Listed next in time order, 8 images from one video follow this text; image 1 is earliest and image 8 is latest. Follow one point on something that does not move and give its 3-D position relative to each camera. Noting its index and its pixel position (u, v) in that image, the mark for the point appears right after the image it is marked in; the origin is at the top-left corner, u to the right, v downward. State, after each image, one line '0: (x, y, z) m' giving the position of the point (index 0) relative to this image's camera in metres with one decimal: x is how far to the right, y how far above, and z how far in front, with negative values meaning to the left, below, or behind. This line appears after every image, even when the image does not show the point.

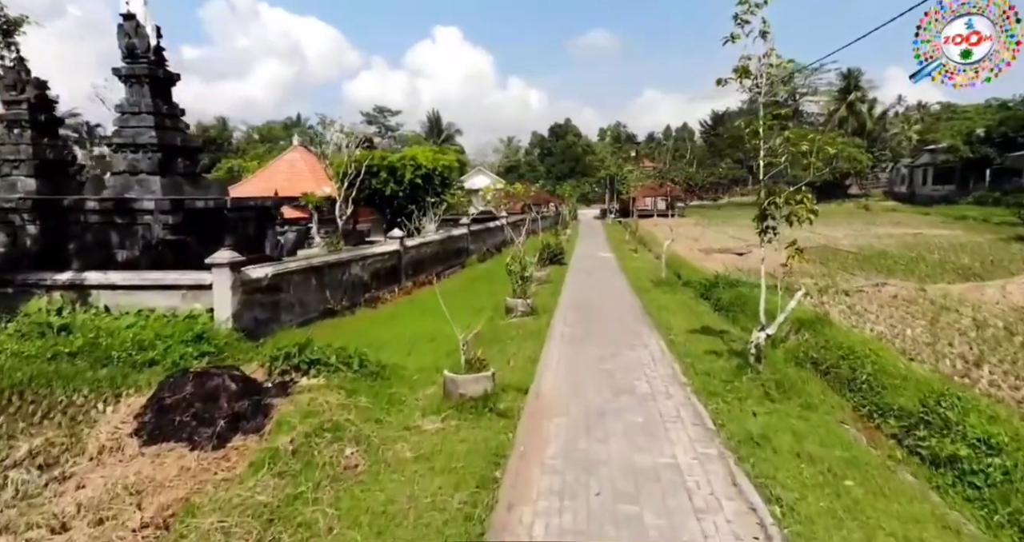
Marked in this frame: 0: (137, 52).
0: (-7.4, +4.3, +11.5) m
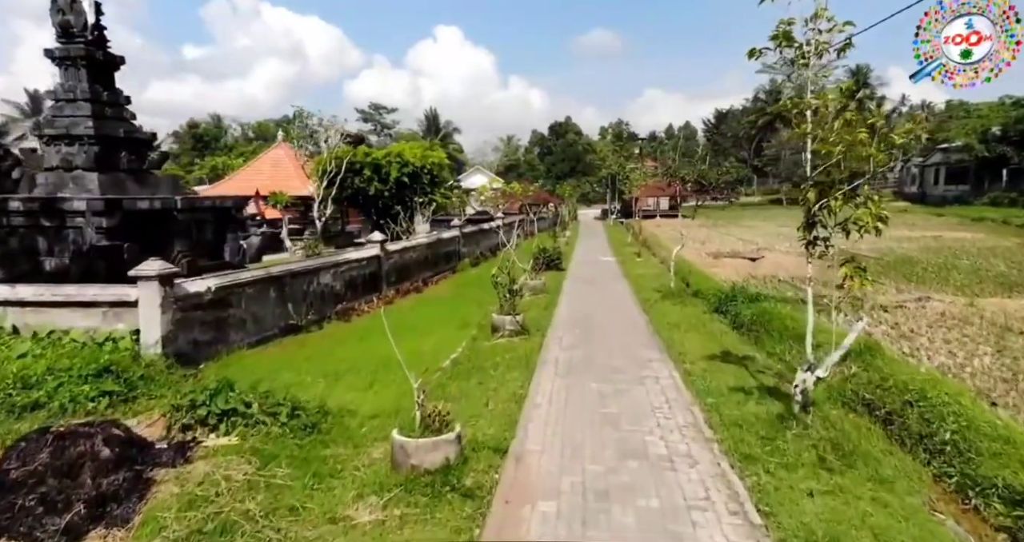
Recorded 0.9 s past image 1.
0: (-7.6, +4.2, +10.1) m
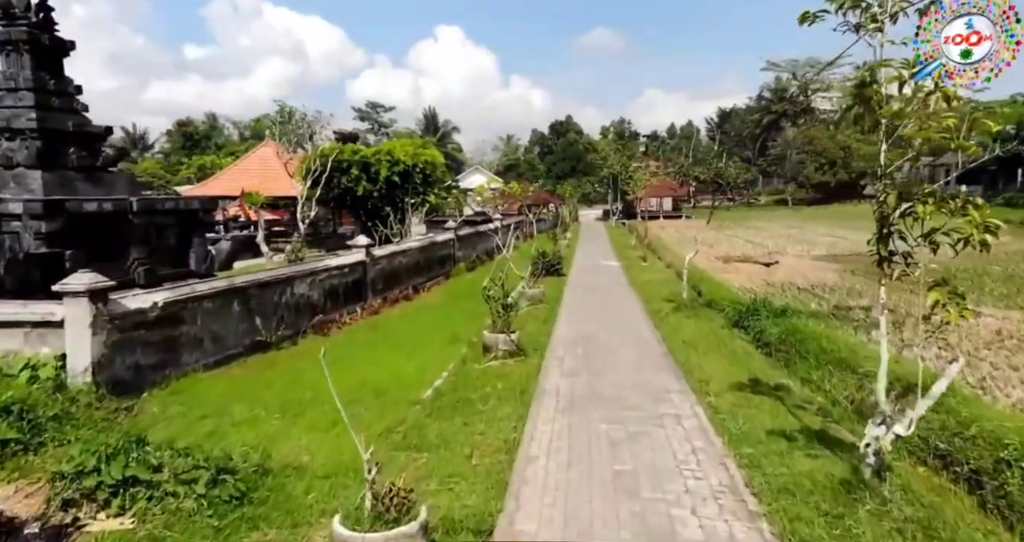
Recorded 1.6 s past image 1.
0: (-7.7, +4.0, +9.0) m
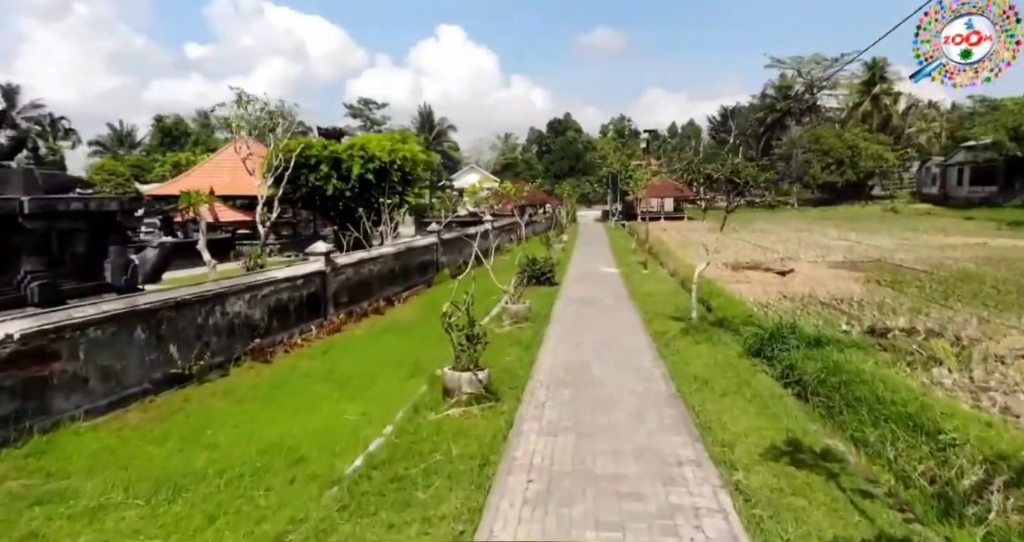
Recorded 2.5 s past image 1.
0: (-8.0, +3.8, +7.3) m
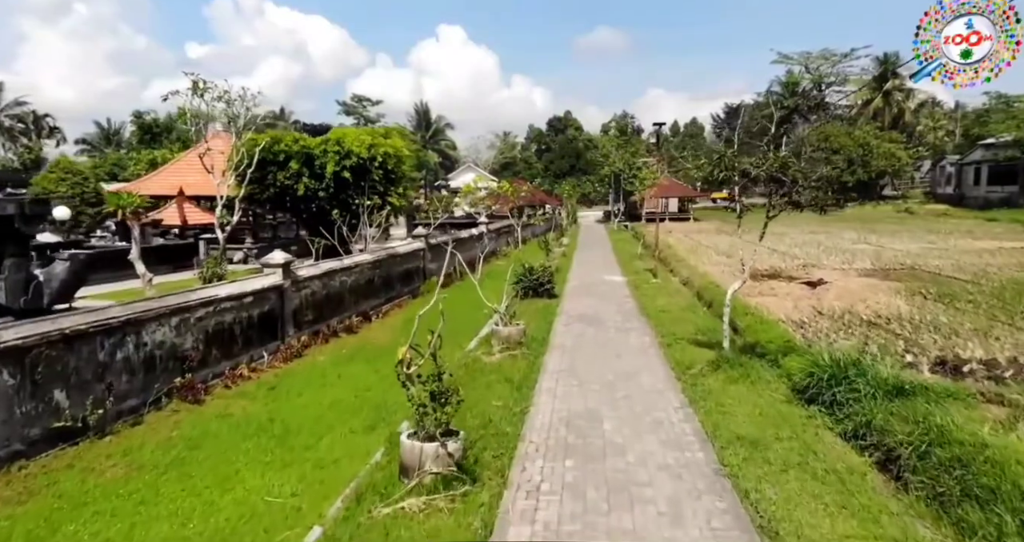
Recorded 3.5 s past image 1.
0: (-8.1, +3.6, +5.6) m
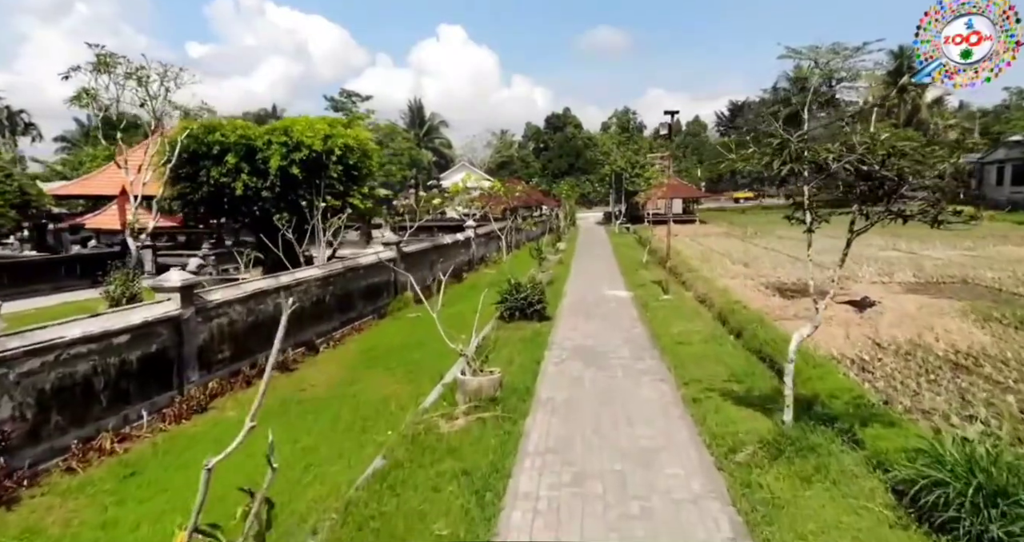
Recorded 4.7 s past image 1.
0: (-8.4, +3.3, +3.3) m
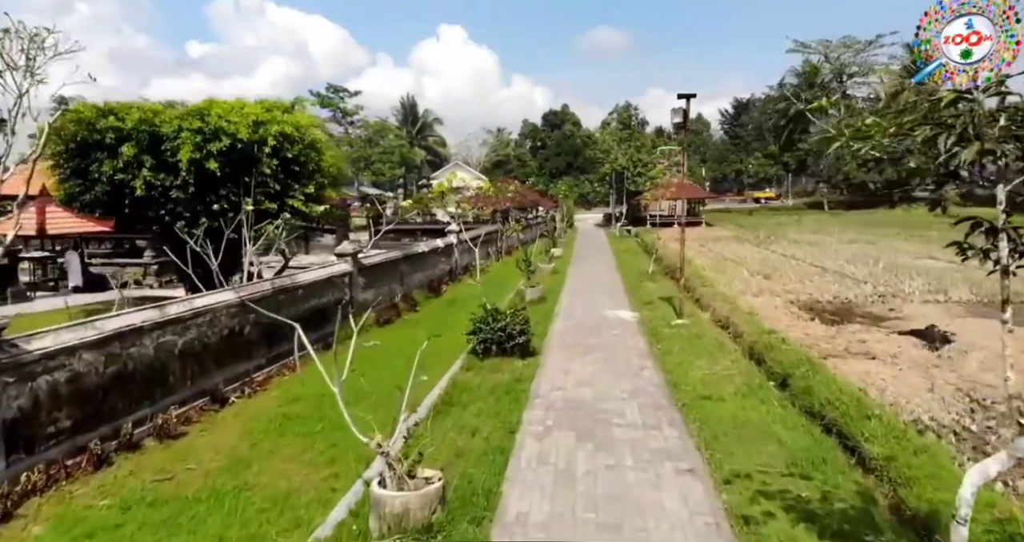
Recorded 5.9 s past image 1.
0: (-8.8, +2.9, +1.0) m
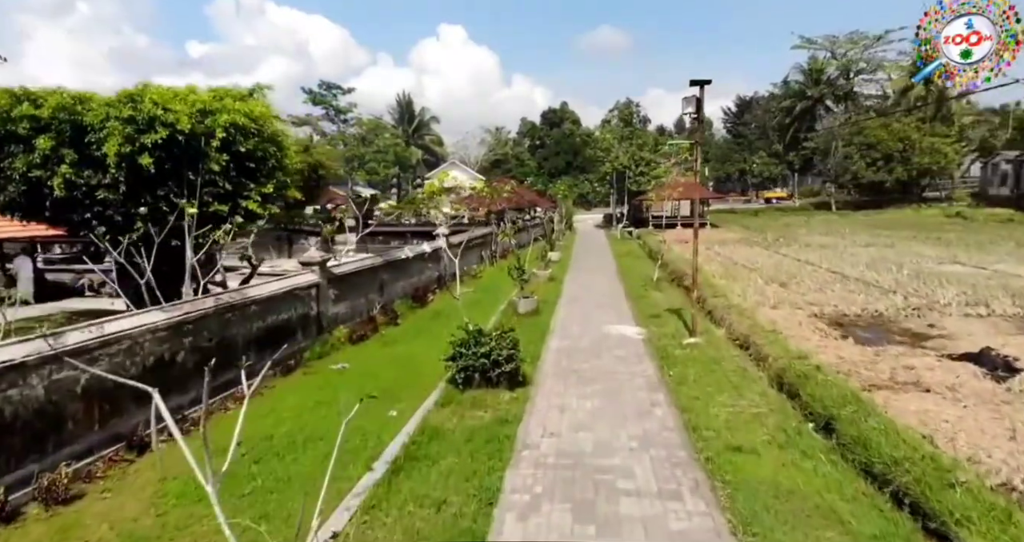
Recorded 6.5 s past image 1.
0: (-9.0, +2.8, -0.3) m
